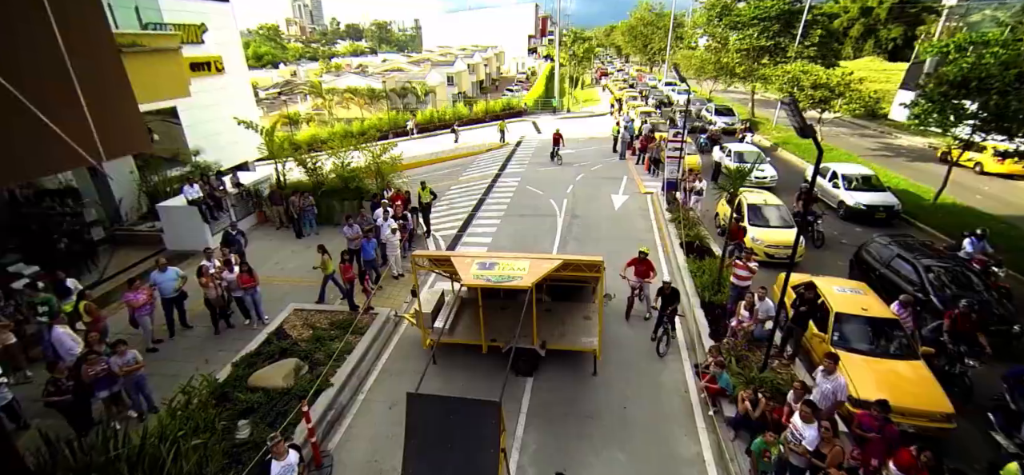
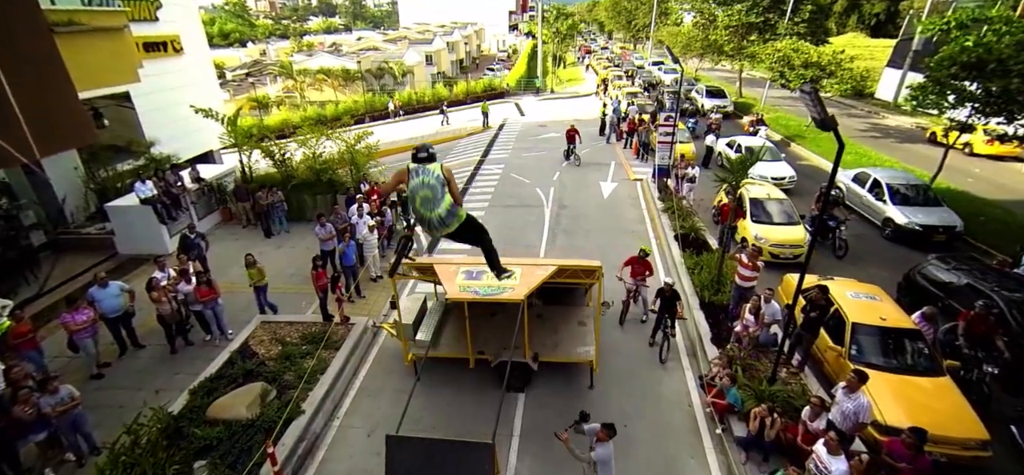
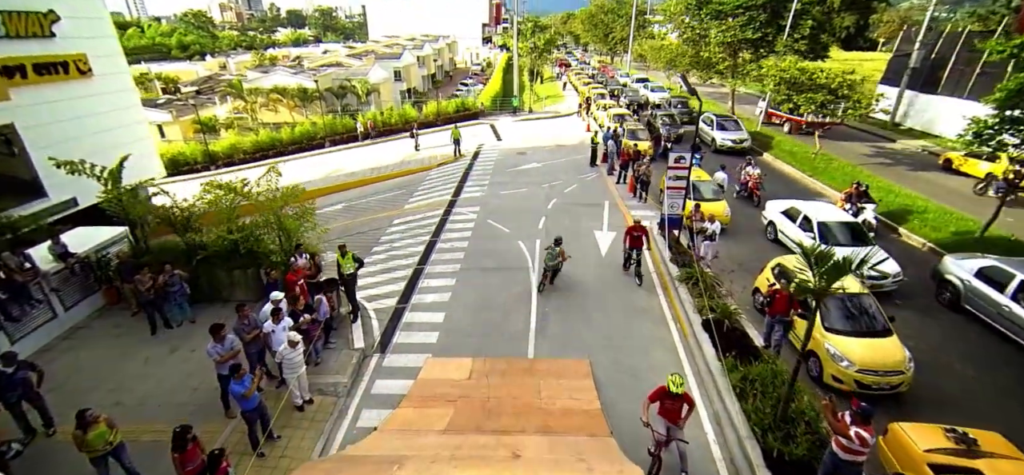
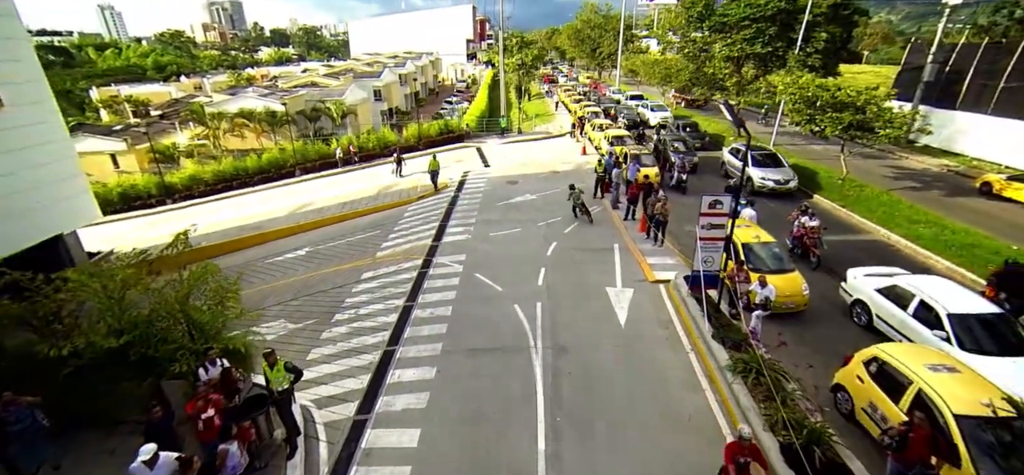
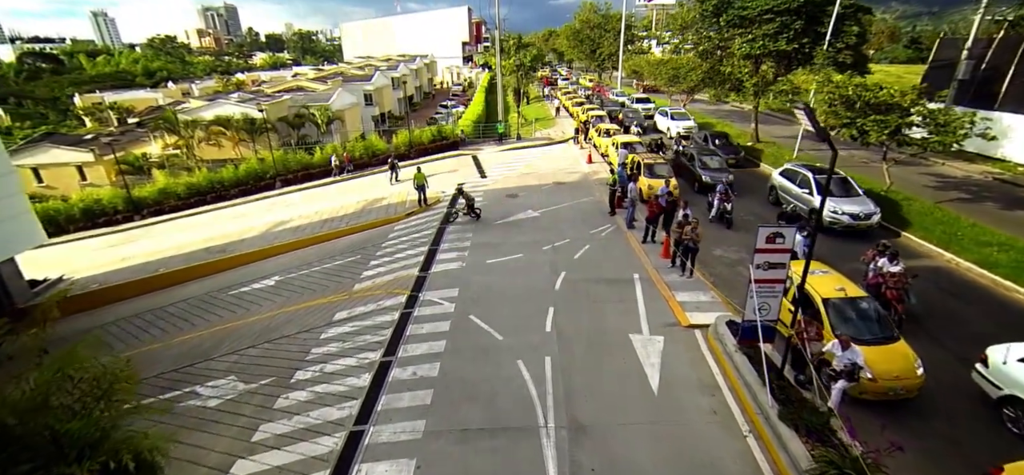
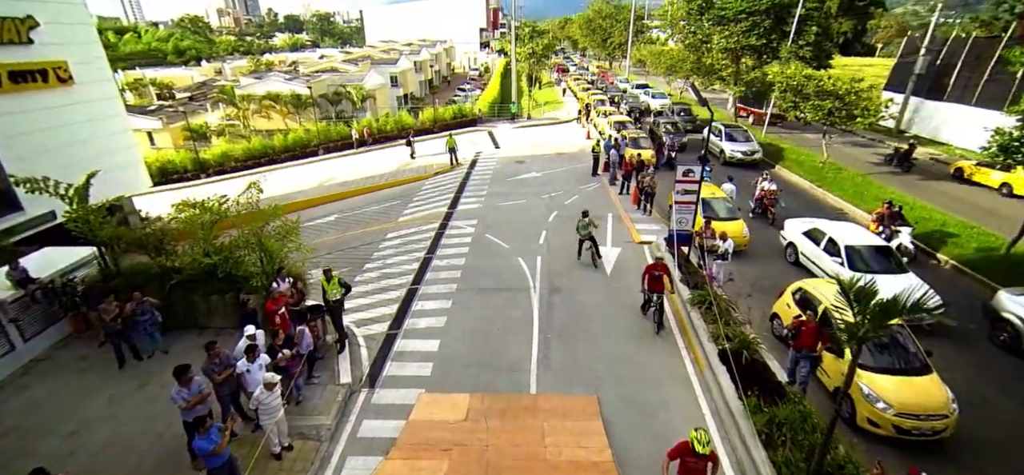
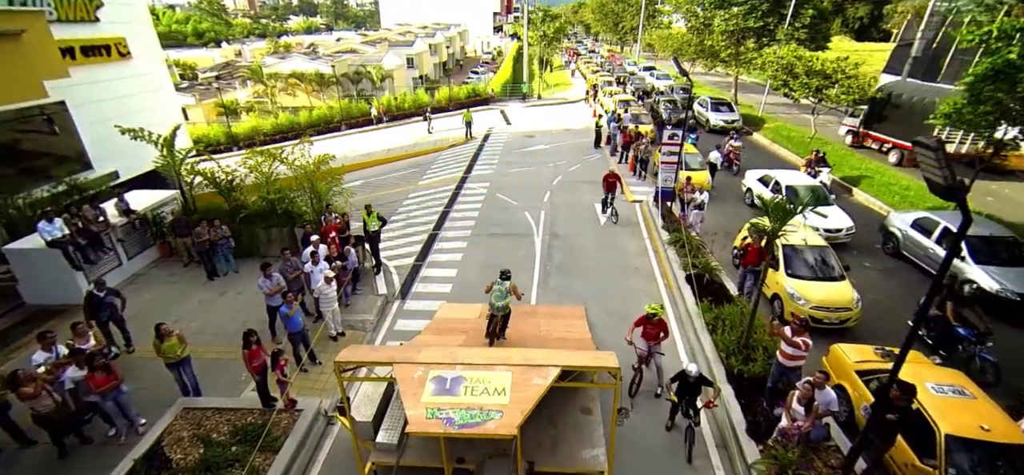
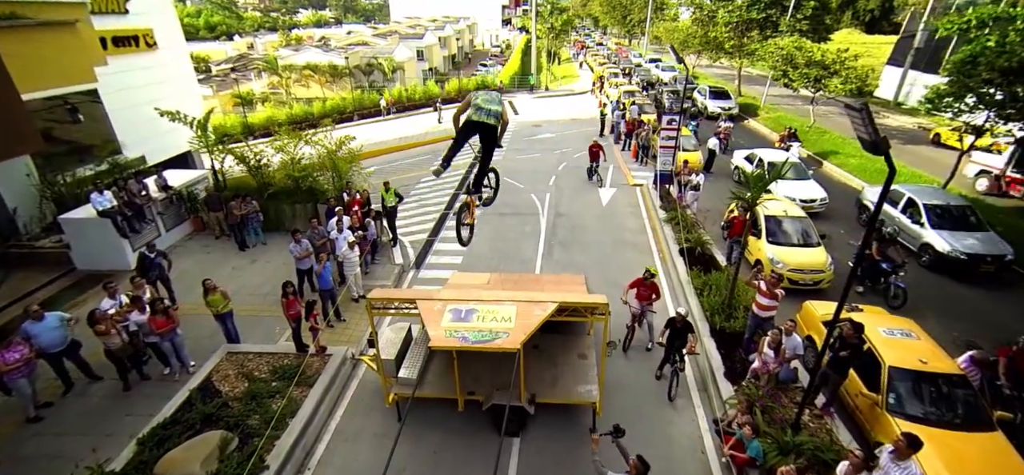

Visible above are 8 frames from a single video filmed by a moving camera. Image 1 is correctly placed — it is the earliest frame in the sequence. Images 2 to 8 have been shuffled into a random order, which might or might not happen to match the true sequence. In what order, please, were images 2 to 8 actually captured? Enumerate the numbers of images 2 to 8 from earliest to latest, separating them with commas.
2, 8, 7, 3, 6, 4, 5
